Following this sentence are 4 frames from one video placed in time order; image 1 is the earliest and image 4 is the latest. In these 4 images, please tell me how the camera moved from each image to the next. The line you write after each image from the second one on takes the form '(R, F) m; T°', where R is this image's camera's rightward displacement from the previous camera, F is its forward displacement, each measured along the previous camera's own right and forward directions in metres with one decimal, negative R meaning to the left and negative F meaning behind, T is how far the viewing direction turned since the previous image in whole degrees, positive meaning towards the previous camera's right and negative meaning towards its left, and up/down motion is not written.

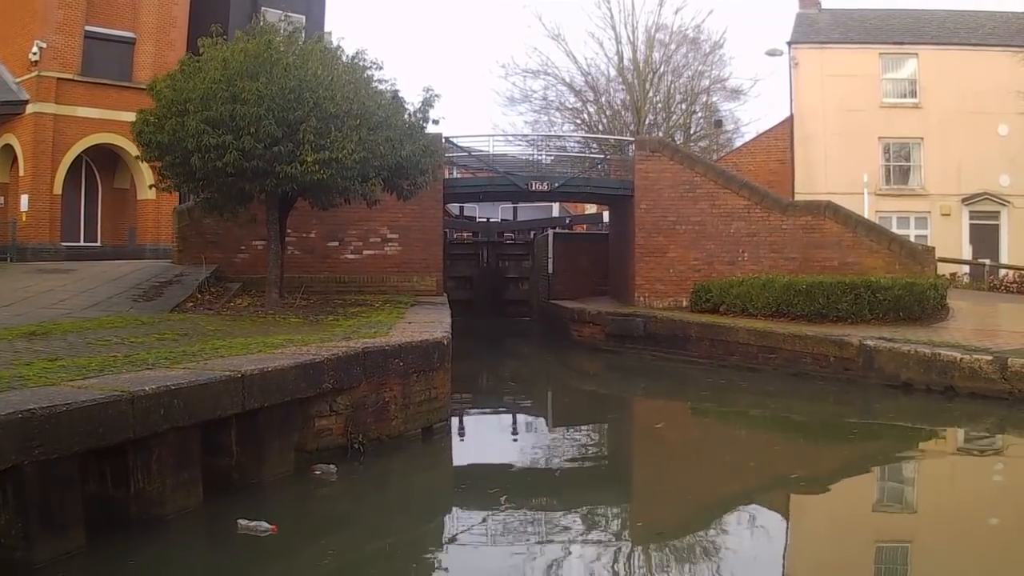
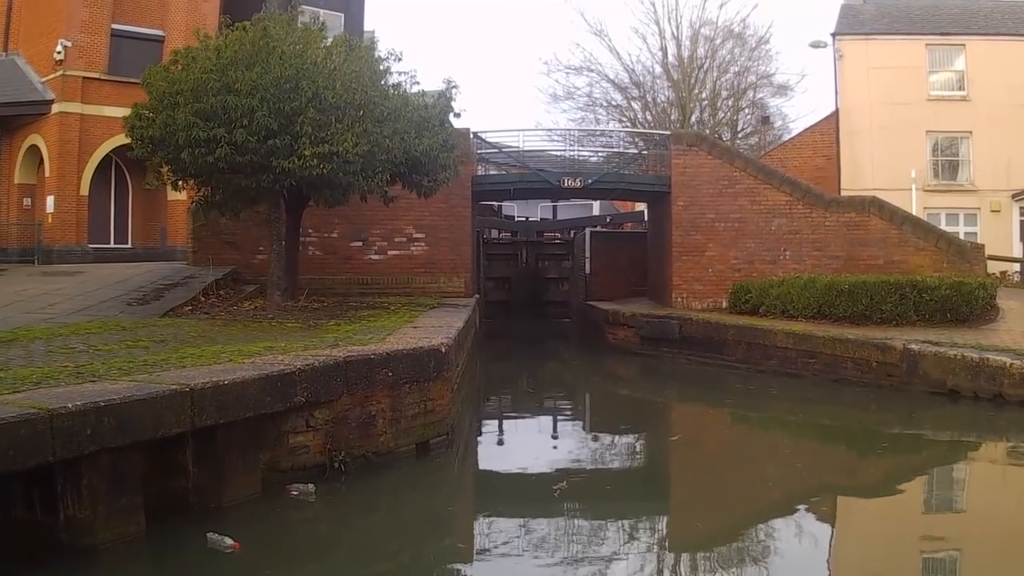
(+0.3, +0.6) m; -3°
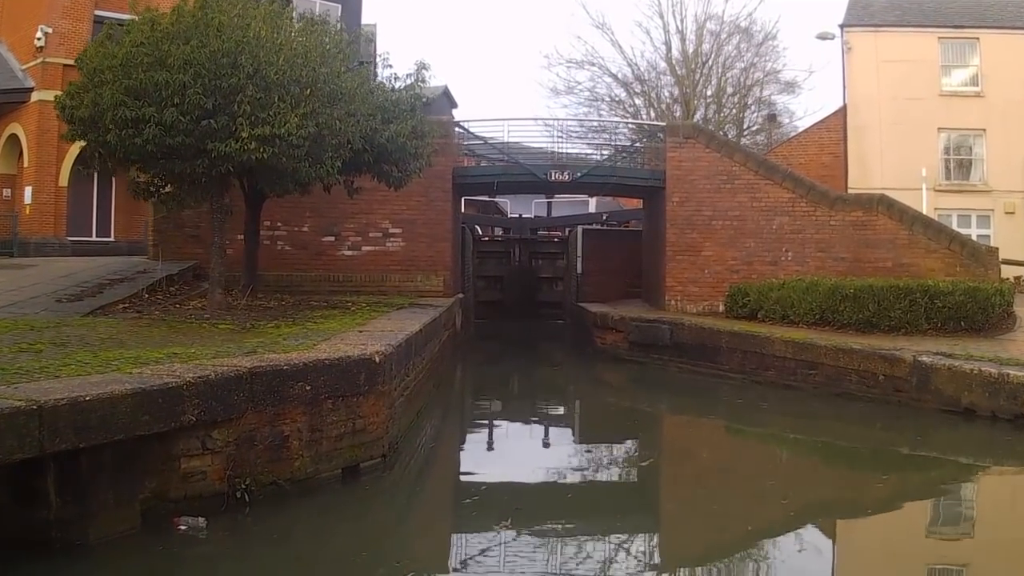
(+0.4, +0.8) m; -1°
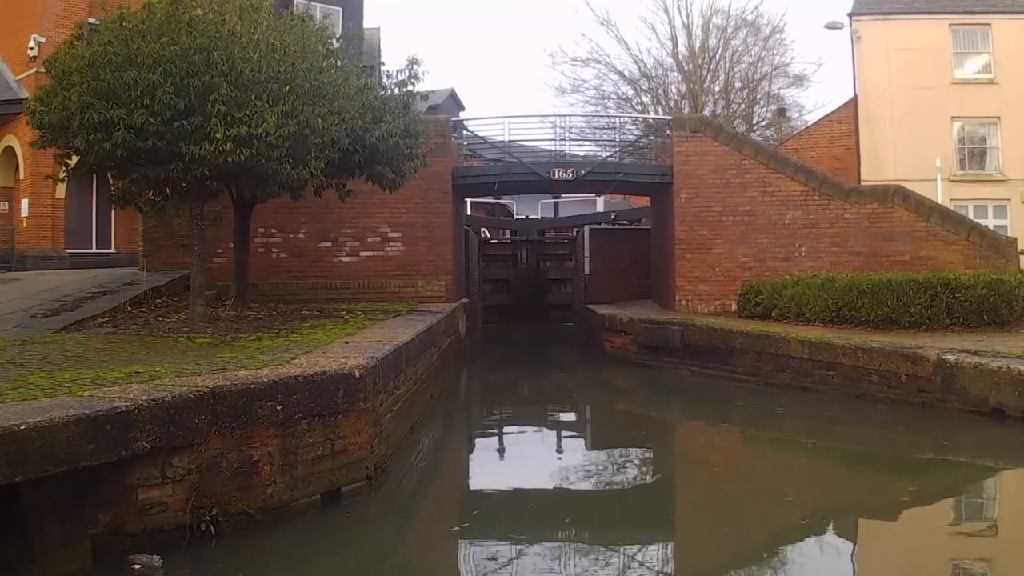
(+0.1, +0.4) m; -1°
